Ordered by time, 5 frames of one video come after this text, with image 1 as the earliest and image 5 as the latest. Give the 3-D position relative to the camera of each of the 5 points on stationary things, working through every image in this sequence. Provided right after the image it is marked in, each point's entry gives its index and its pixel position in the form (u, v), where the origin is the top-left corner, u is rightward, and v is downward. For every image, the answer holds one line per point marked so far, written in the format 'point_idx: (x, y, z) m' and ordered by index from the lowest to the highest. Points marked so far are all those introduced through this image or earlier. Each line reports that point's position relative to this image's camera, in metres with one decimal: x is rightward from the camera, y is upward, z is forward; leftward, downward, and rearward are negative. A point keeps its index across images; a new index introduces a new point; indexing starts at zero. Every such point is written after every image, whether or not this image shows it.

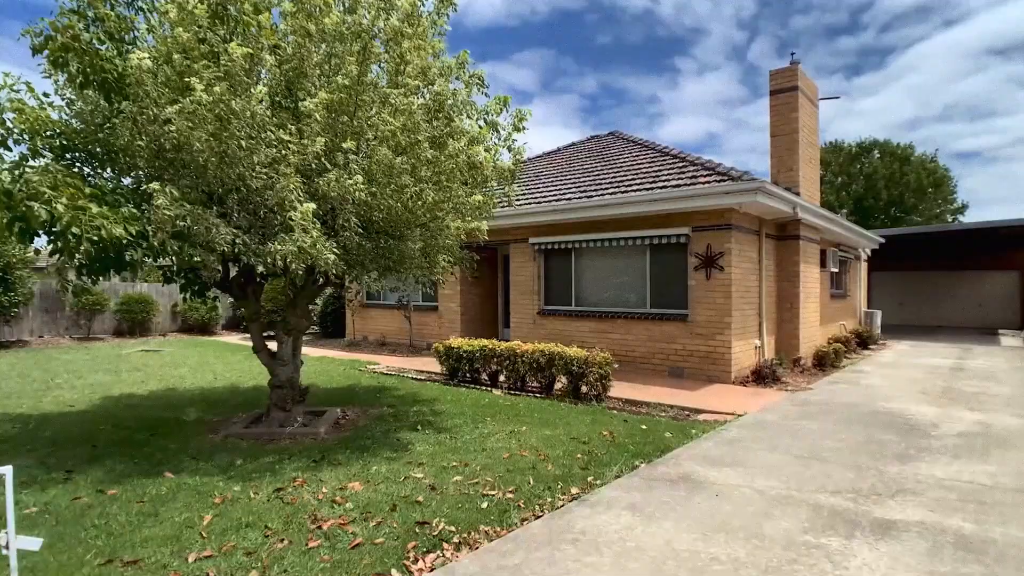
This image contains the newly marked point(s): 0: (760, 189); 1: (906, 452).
0: (+3.6, +1.5, +8.8) m
1: (+3.5, -1.5, +5.4) m
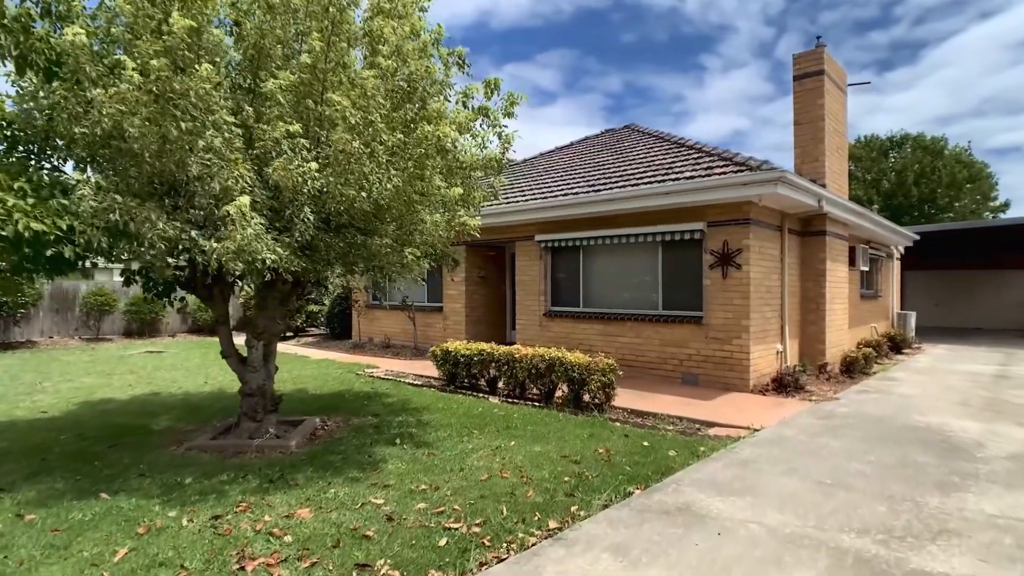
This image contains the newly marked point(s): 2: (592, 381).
0: (+3.6, +1.5, +8.1) m
1: (+3.3, -1.5, +4.7) m
2: (+1.0, -1.2, +7.5) m
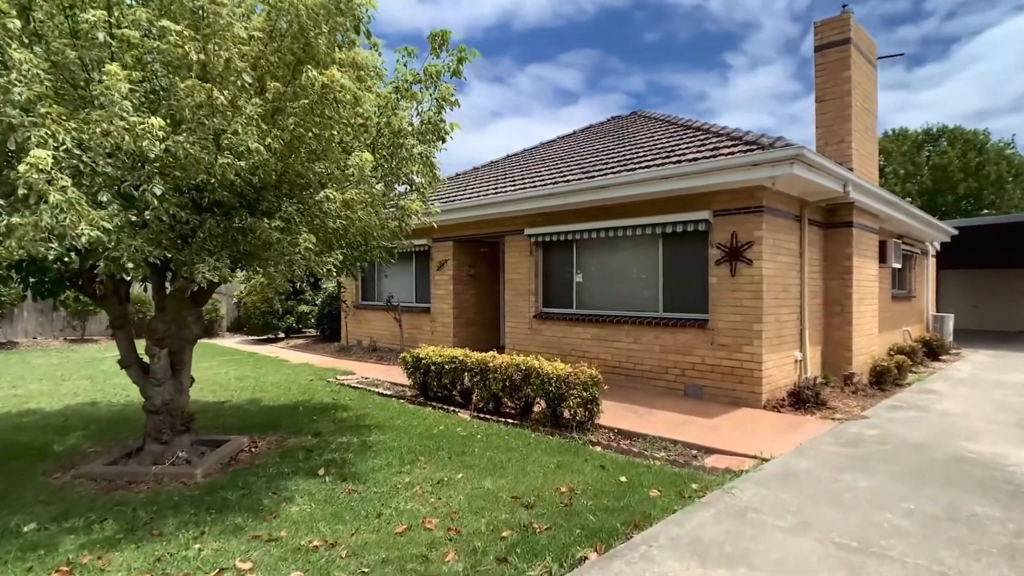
0: (+3.2, +1.5, +6.8) m
1: (+2.9, -1.5, +3.5) m
2: (+0.6, -1.1, +6.4) m
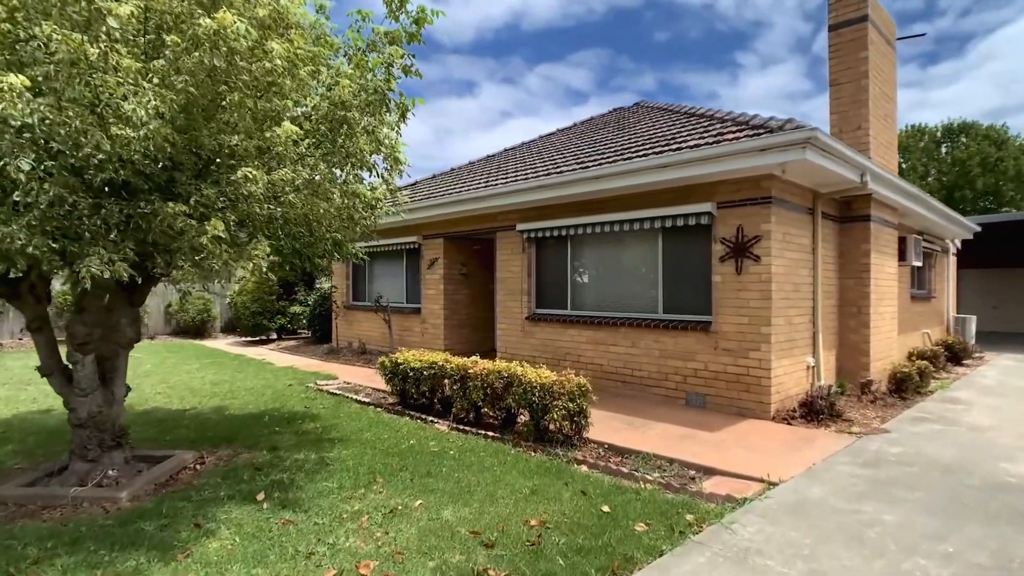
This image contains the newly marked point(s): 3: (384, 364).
0: (+3.0, +1.5, +6.1) m
1: (+2.6, -1.4, +2.8) m
2: (+0.4, -1.1, +5.7) m
3: (-1.6, -1.0, +7.9) m
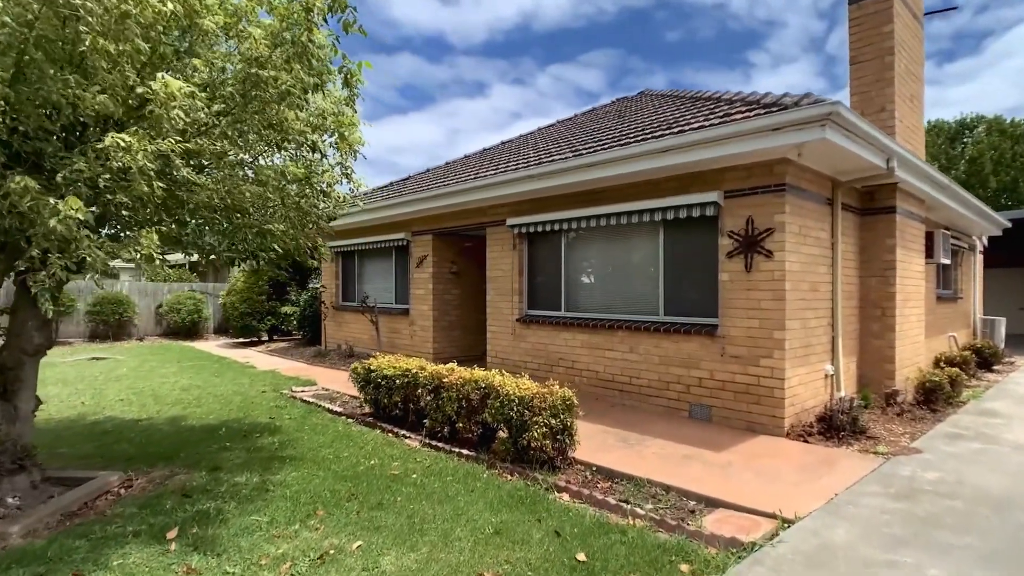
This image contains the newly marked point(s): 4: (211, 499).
0: (+2.8, +1.5, +5.4) m
1: (+2.4, -1.4, +2.0) m
2: (+0.2, -1.1, +5.0) m
3: (-1.8, -1.0, +7.2) m
4: (-2.1, -1.5, +4.3) m
